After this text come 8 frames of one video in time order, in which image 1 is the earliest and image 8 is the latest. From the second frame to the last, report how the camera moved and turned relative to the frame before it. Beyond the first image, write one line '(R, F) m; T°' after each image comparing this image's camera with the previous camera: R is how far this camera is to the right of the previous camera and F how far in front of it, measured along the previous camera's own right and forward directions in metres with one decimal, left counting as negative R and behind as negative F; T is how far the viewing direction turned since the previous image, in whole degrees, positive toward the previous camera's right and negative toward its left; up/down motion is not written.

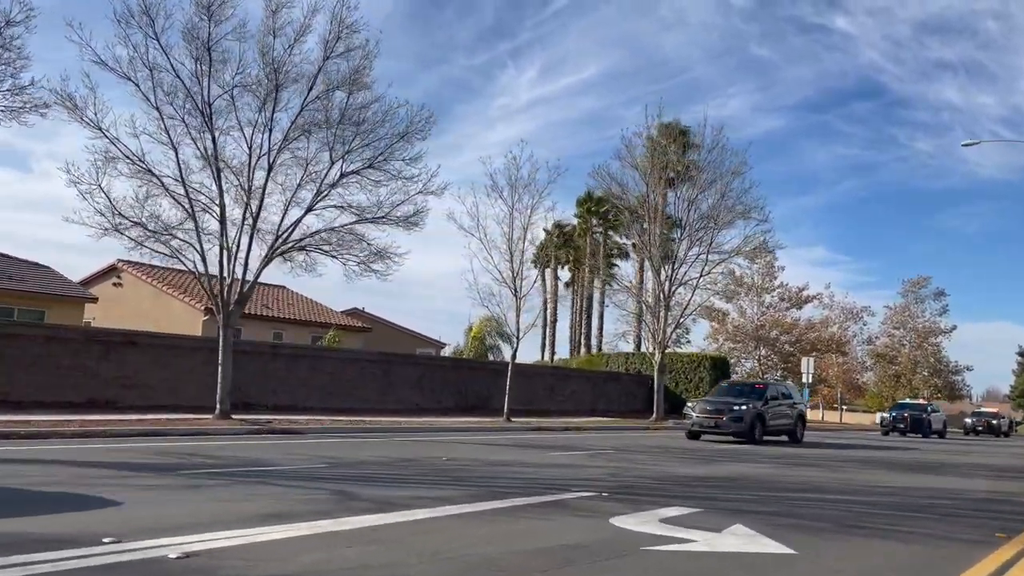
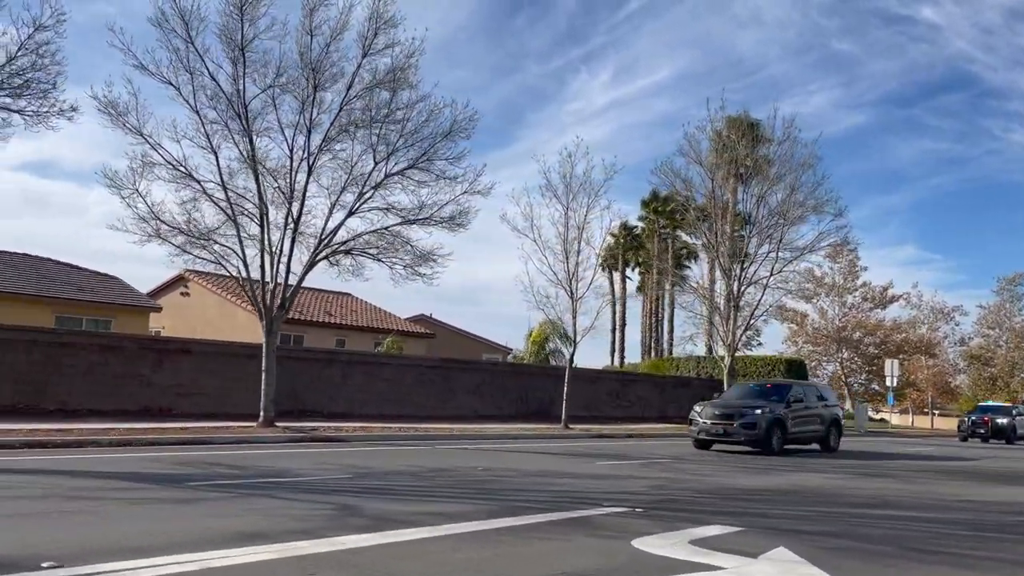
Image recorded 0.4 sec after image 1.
(+0.6, +0.9) m; -4°
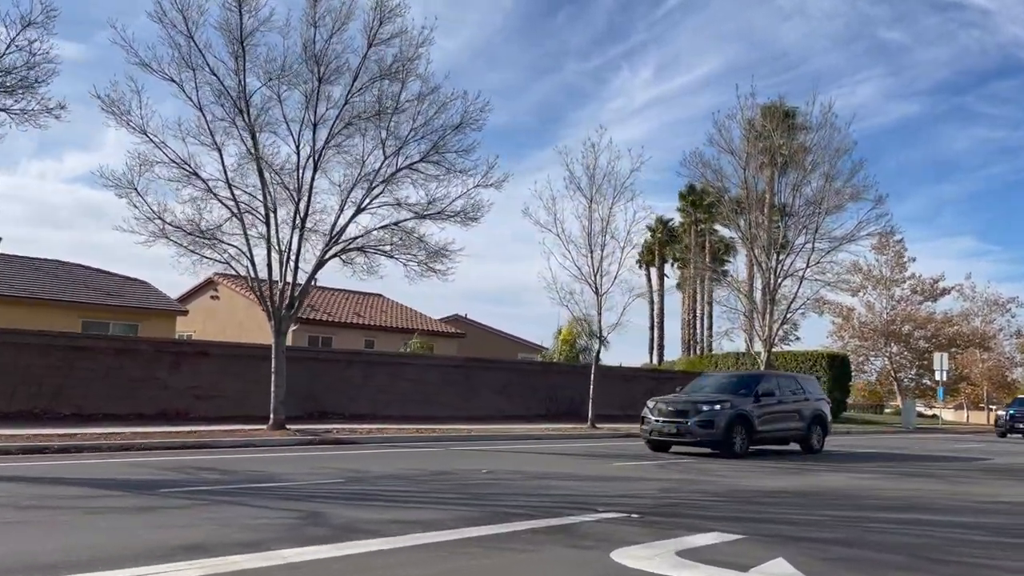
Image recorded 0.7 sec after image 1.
(+0.6, +0.8) m; -3°
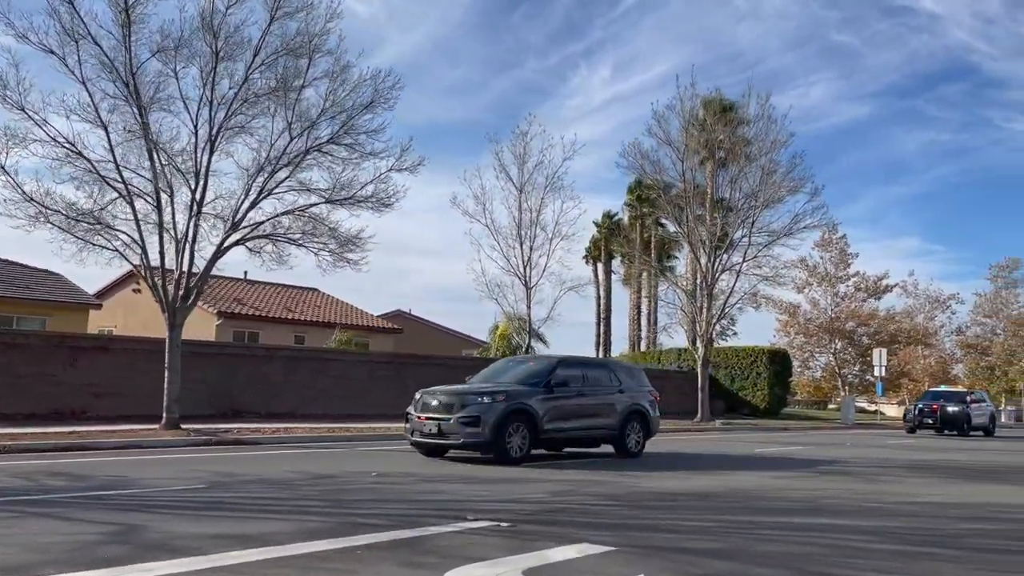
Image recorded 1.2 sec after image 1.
(+0.9, +1.1) m; +3°
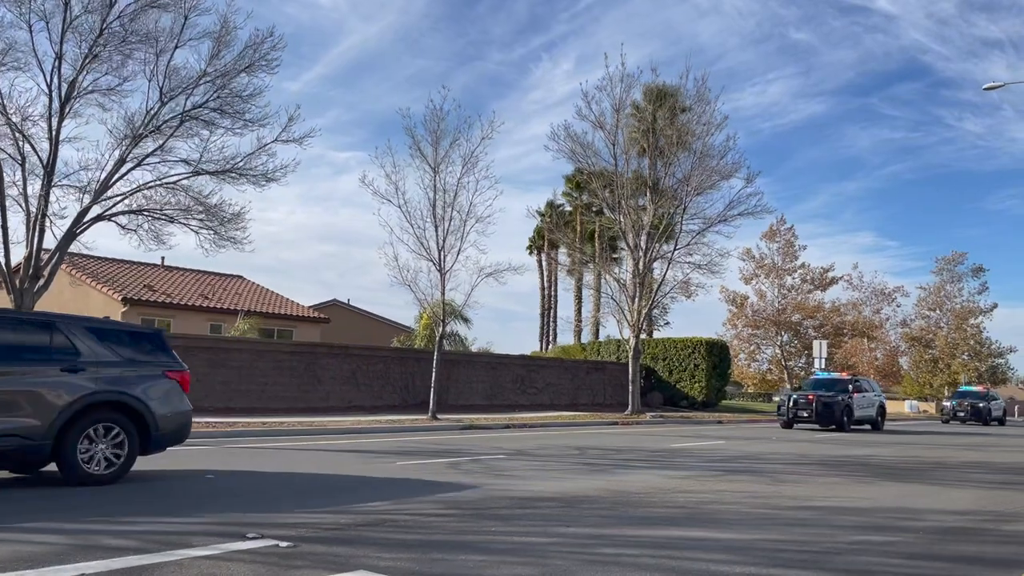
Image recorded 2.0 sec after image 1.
(+1.3, +1.6) m; +2°
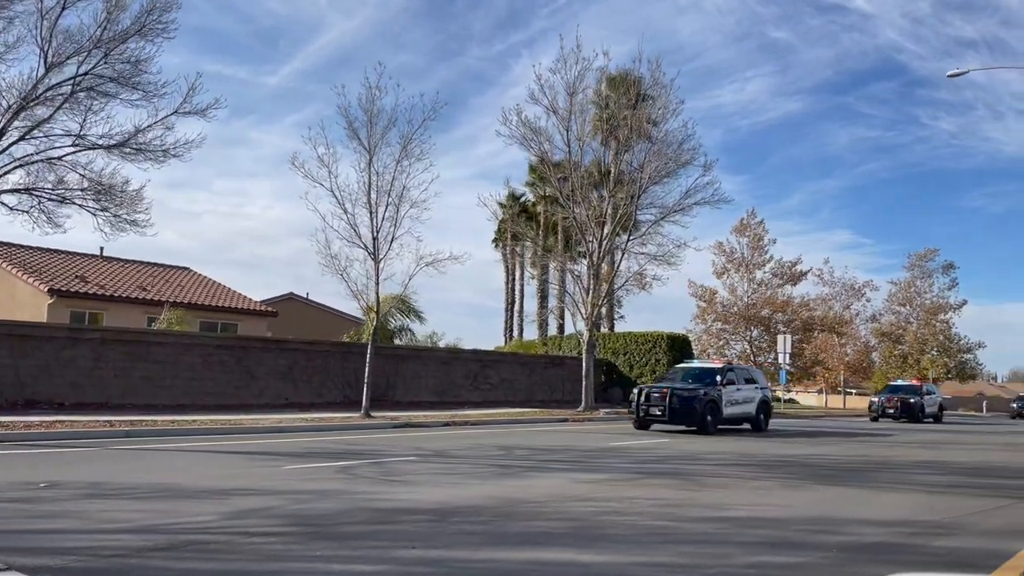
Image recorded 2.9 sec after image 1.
(+1.1, +1.4) m; +1°
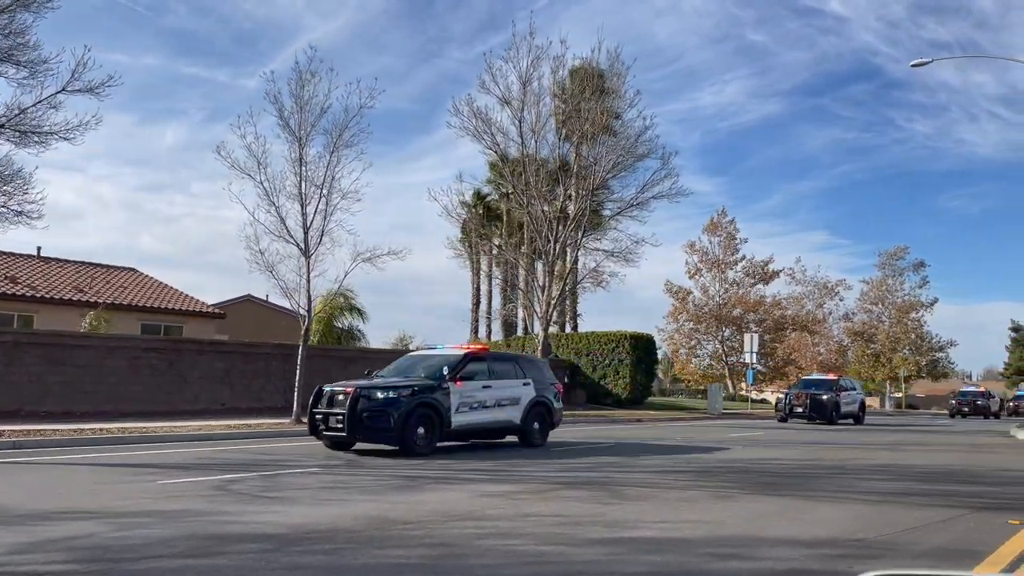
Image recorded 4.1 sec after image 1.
(+1.0, +1.4) m; +1°
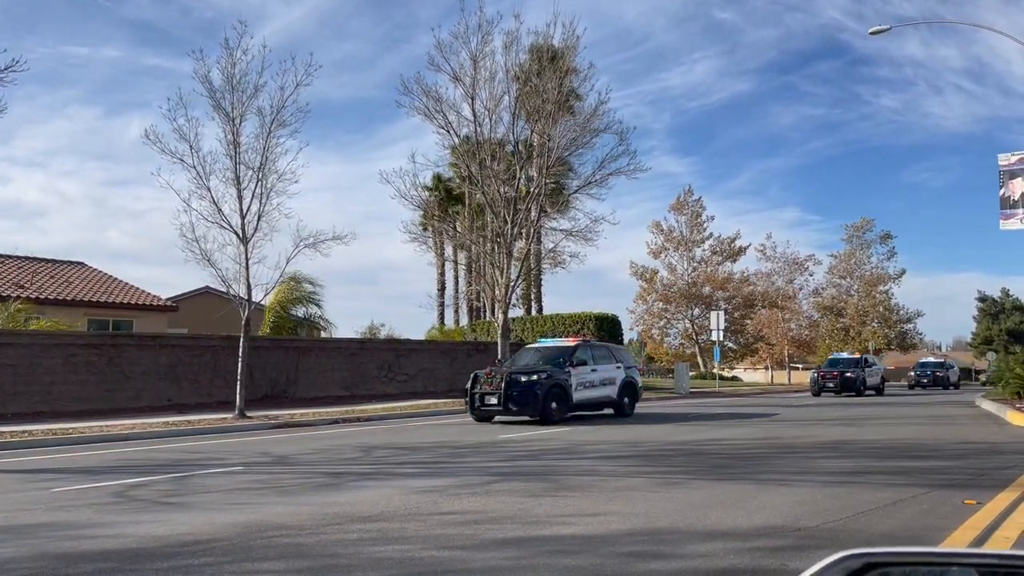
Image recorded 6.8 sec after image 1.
(+0.6, +0.9) m; +1°
